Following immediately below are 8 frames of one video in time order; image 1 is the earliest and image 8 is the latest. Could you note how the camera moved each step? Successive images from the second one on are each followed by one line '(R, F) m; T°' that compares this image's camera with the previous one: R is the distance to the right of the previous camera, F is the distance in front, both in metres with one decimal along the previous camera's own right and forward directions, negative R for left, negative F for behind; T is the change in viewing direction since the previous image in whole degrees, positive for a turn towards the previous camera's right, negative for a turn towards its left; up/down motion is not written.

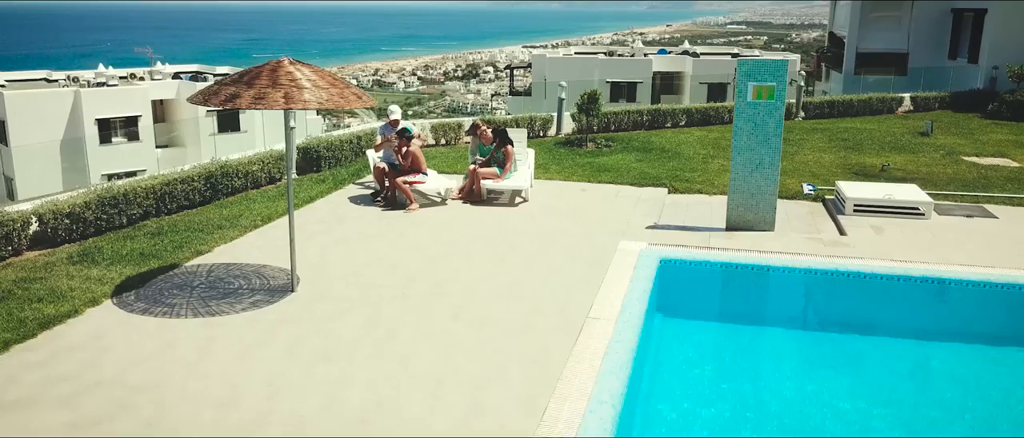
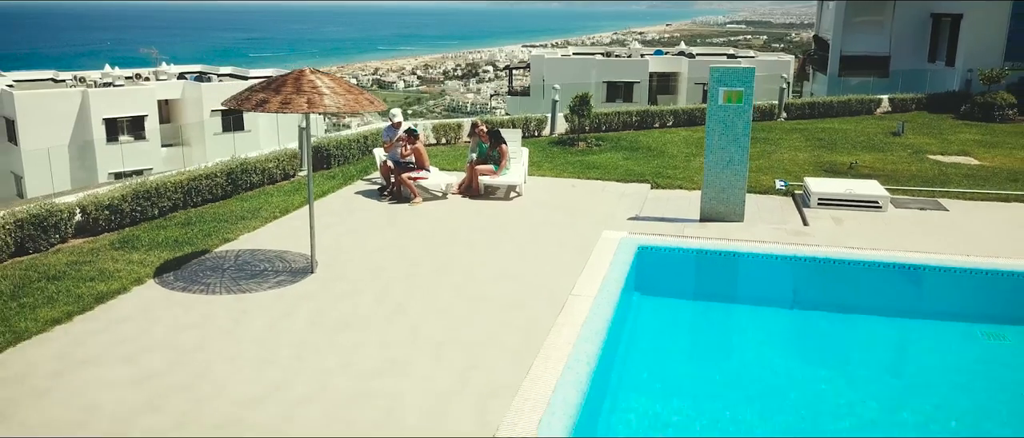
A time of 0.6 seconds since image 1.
(+0.1, -1.0) m; 0°
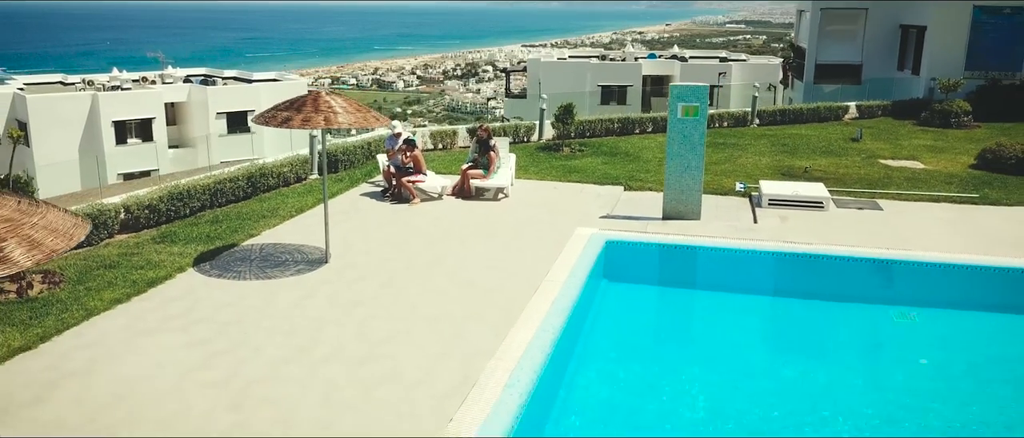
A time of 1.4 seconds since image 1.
(+0.2, -1.5) m; 0°
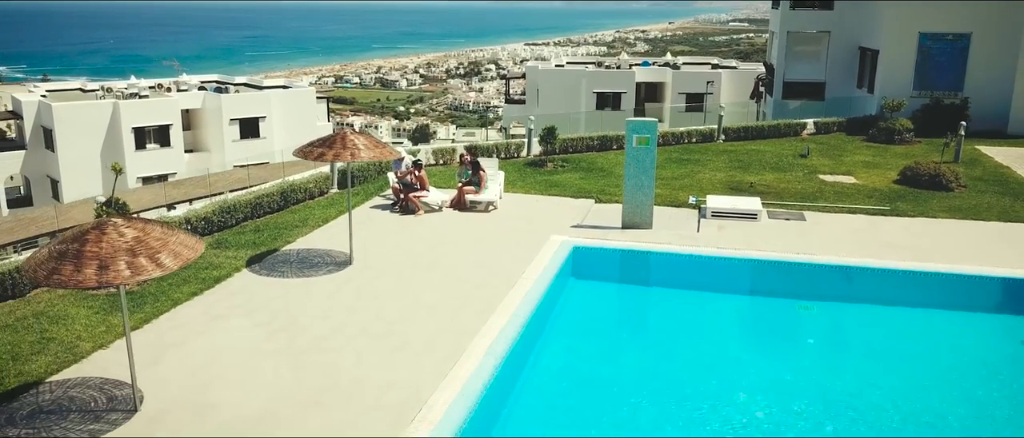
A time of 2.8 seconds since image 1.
(+0.3, -2.6) m; 0°
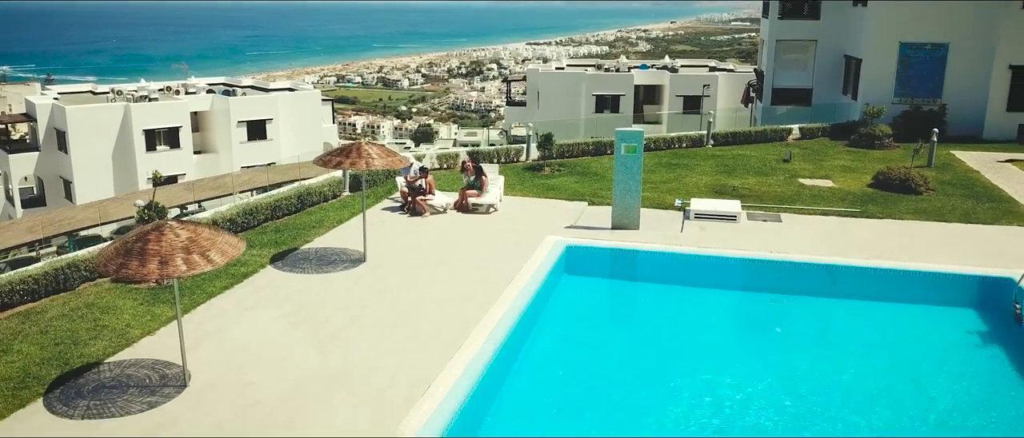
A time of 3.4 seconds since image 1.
(+0.1, -1.3) m; 0°
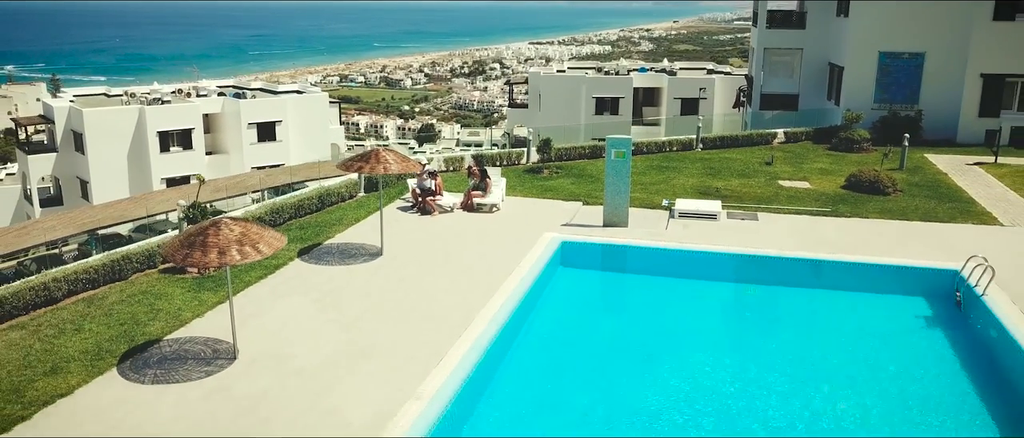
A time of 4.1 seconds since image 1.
(0.0, -1.7) m; 0°
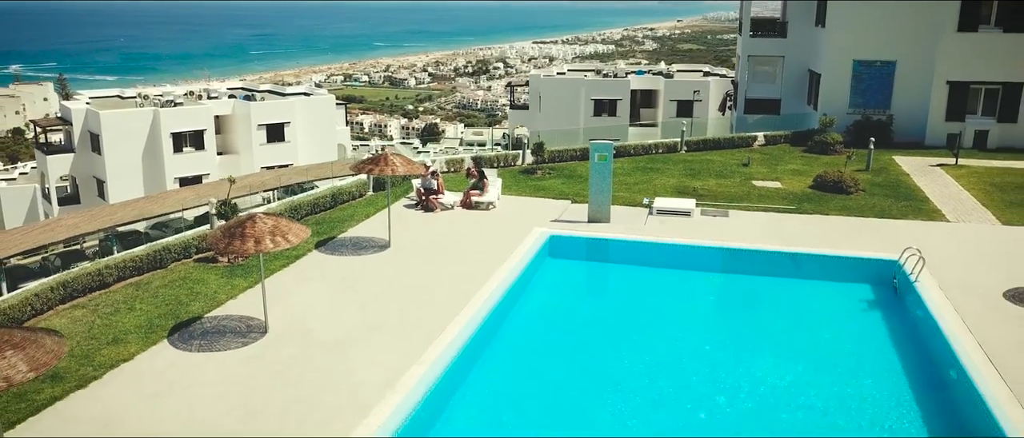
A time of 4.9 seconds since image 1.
(+0.2, -2.0) m; 0°
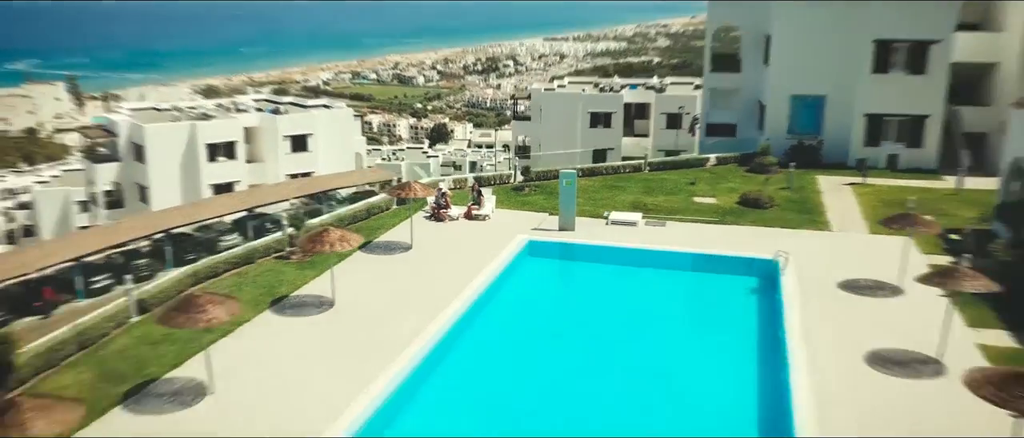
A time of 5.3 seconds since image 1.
(+0.6, -6.3) m; -1°
